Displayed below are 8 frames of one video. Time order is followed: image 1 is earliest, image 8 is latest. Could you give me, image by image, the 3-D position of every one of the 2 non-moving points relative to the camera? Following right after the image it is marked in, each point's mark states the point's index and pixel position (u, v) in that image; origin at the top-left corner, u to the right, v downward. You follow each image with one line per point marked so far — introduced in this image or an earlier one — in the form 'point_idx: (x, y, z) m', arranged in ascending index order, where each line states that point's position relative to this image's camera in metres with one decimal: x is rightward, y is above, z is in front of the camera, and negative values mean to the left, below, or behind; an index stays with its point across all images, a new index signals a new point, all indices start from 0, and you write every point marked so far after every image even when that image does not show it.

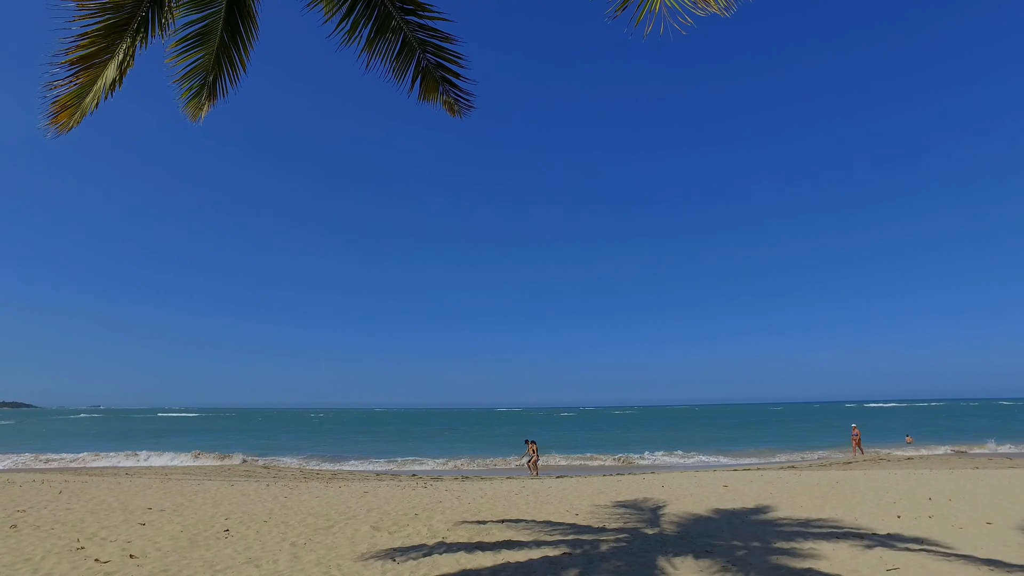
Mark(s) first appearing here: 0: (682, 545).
0: (+2.4, -3.5, +7.0) m
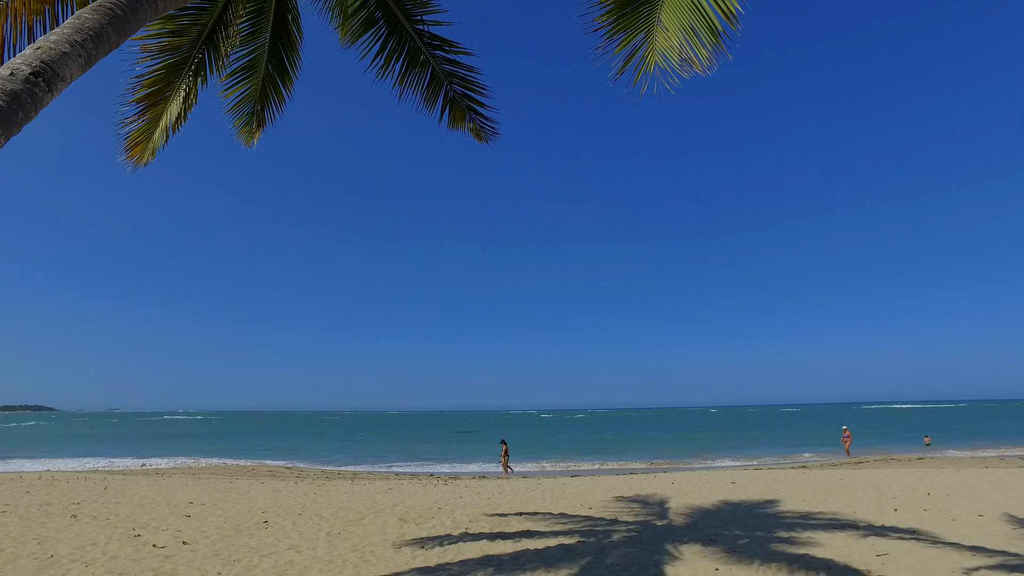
0: (+2.6, -3.7, +7.5) m
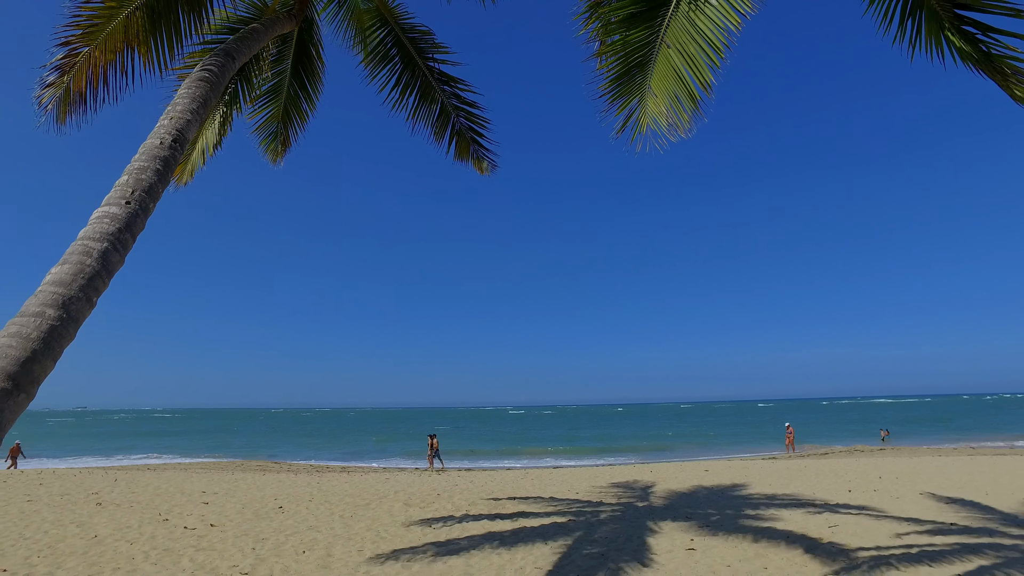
0: (+2.6, -3.7, +8.4) m
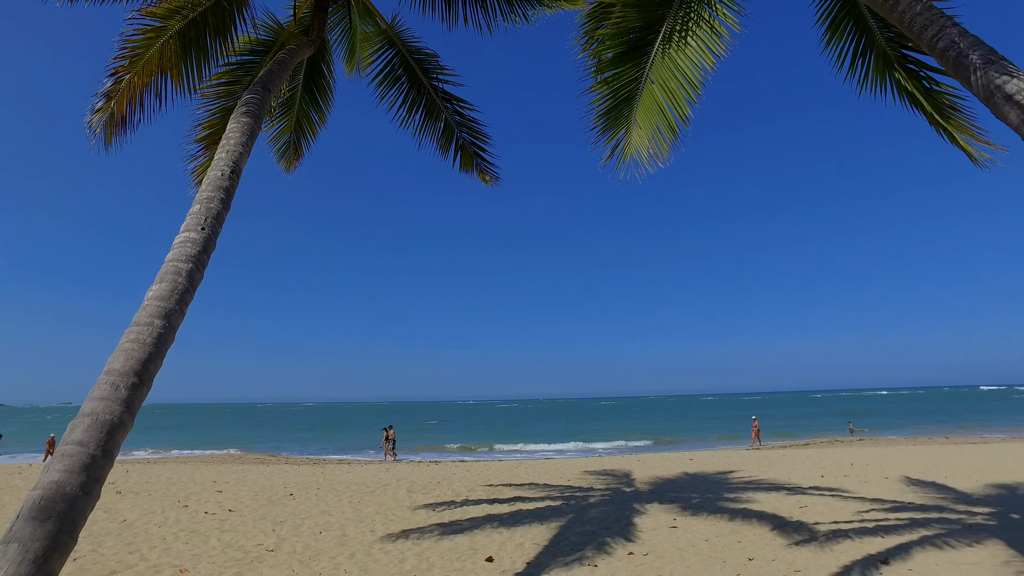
0: (+2.5, -3.7, +9.1) m
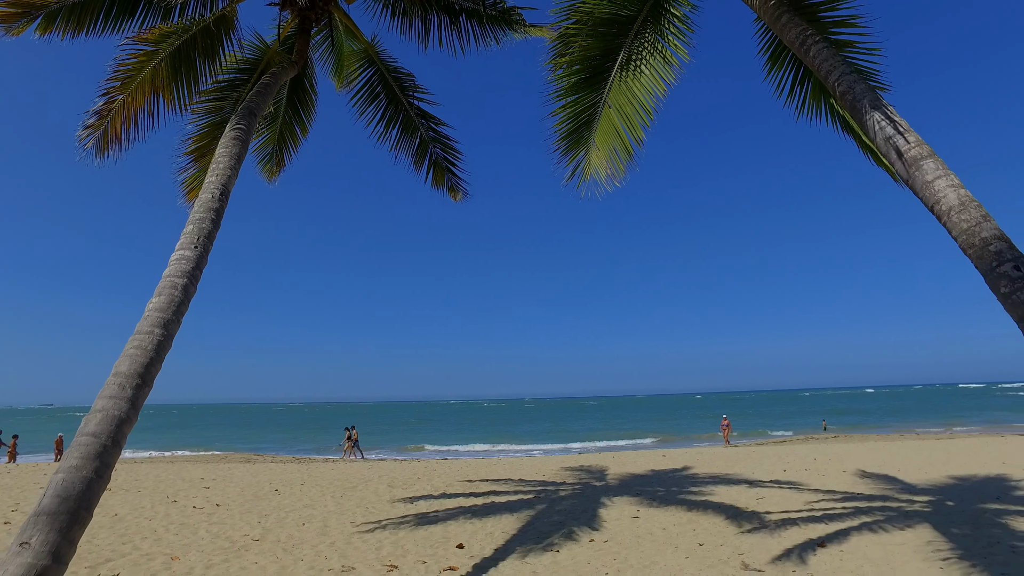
0: (+2.0, -3.8, +9.6) m
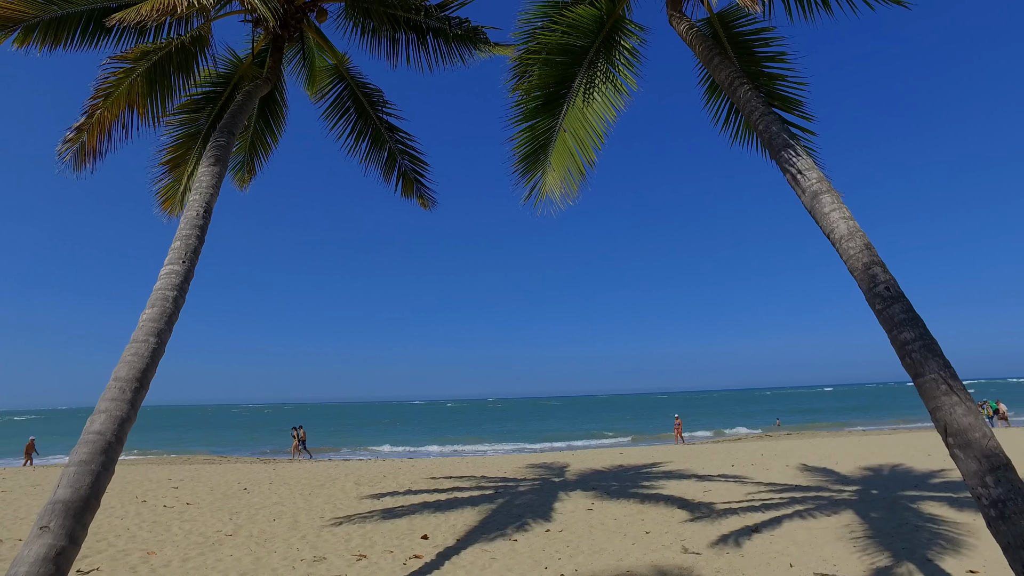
0: (+1.3, -3.9, +10.2) m
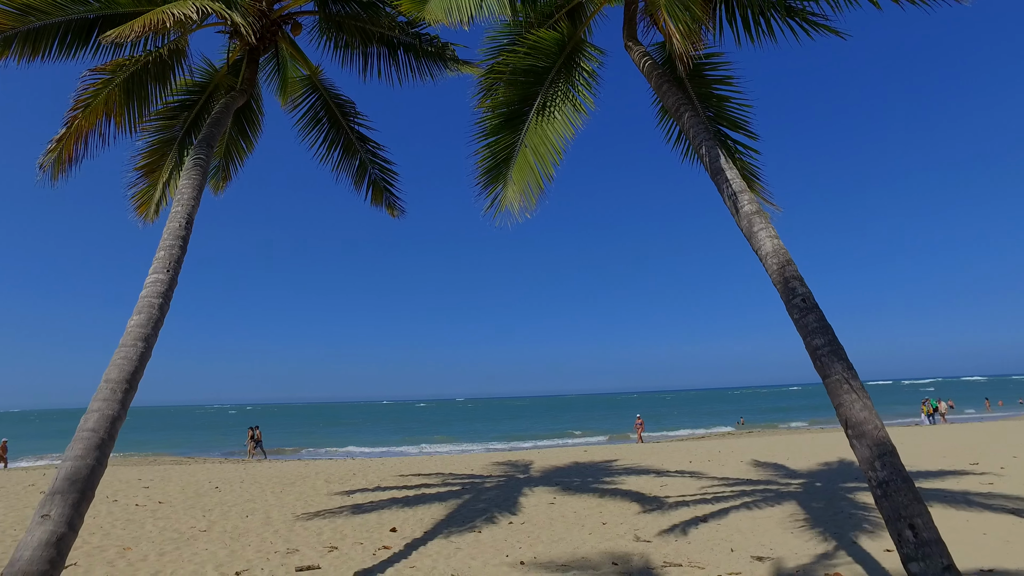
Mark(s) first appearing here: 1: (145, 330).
0: (+0.7, -4.0, +10.6) m
1: (-2.7, -0.3, +3.8) m
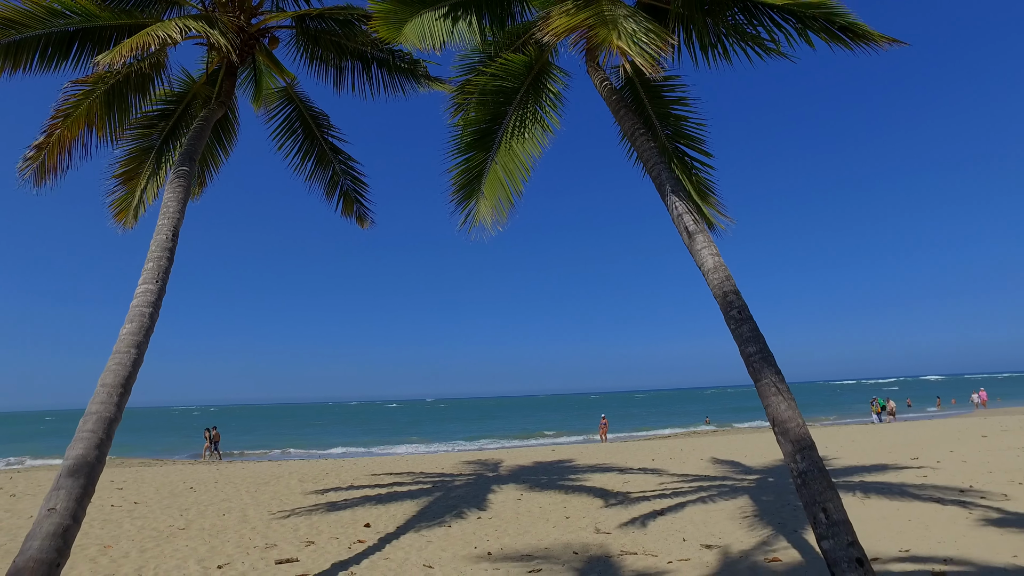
0: (0.0, -4.2, +11.1) m
1: (-3.0, -0.4, +4.1) m
